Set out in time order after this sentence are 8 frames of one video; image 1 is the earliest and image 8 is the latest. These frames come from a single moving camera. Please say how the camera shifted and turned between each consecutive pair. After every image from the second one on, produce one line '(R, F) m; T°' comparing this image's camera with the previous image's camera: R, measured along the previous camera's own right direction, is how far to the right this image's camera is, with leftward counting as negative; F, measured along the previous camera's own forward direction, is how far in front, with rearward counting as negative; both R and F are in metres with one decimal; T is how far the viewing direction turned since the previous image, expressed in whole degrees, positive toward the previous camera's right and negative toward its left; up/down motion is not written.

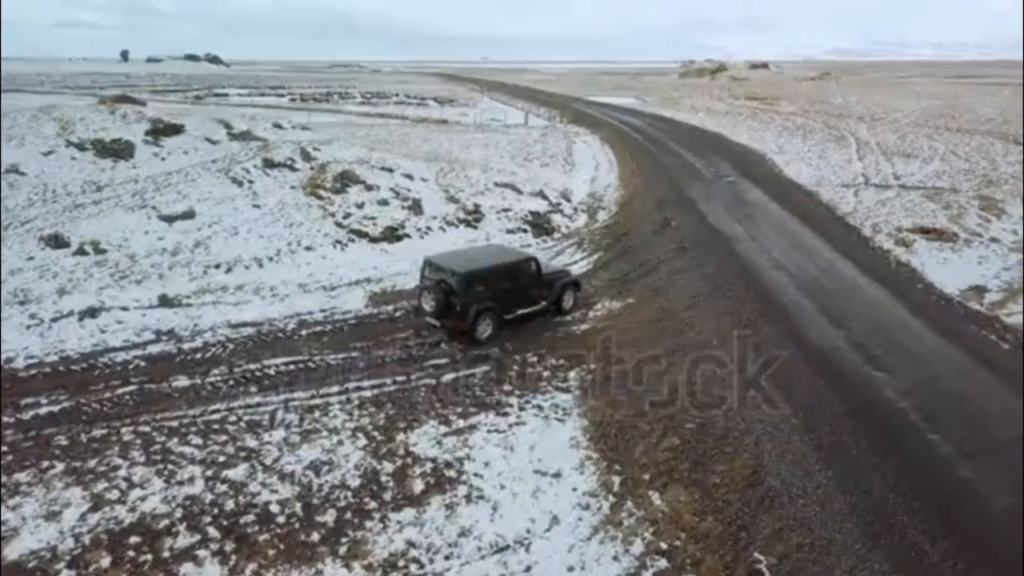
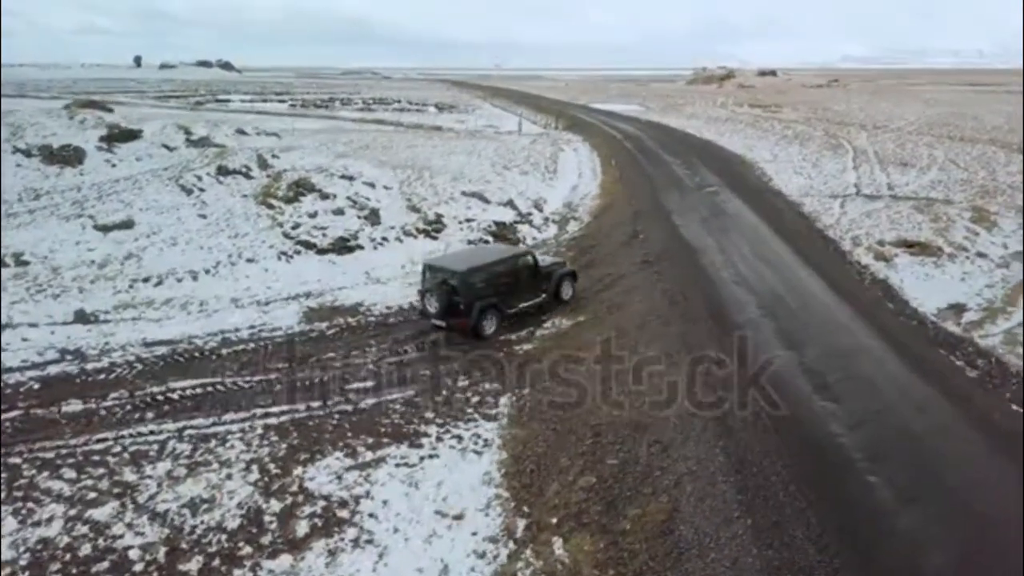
(+1.2, +0.8) m; -1°
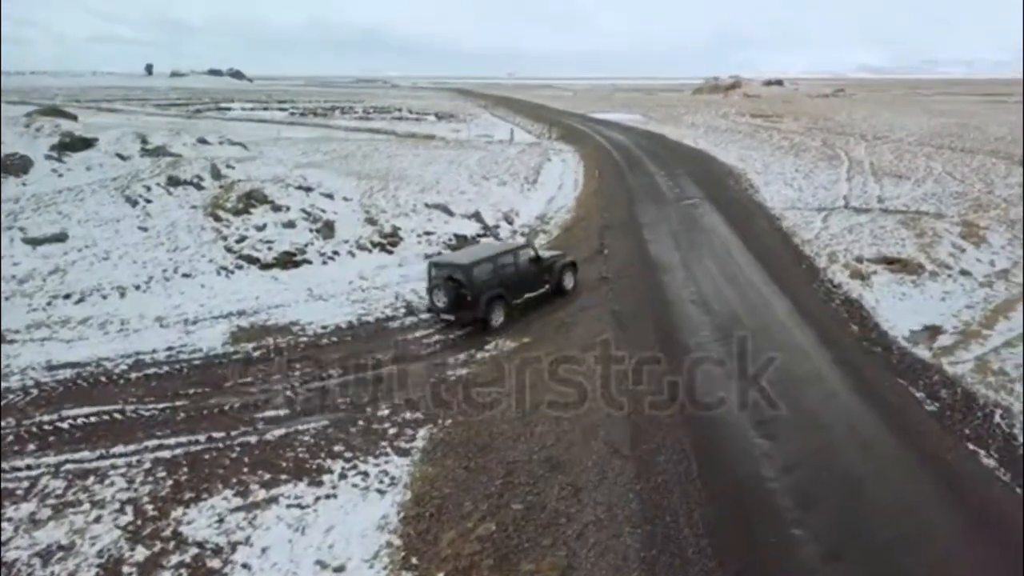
(+1.2, +0.8) m; -1°
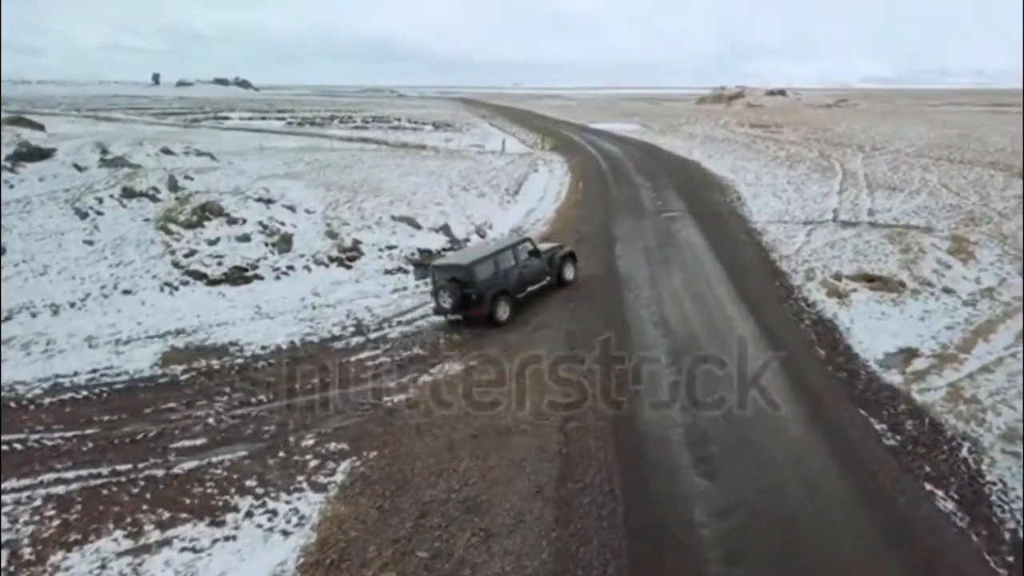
(+1.0, +0.7) m; 0°
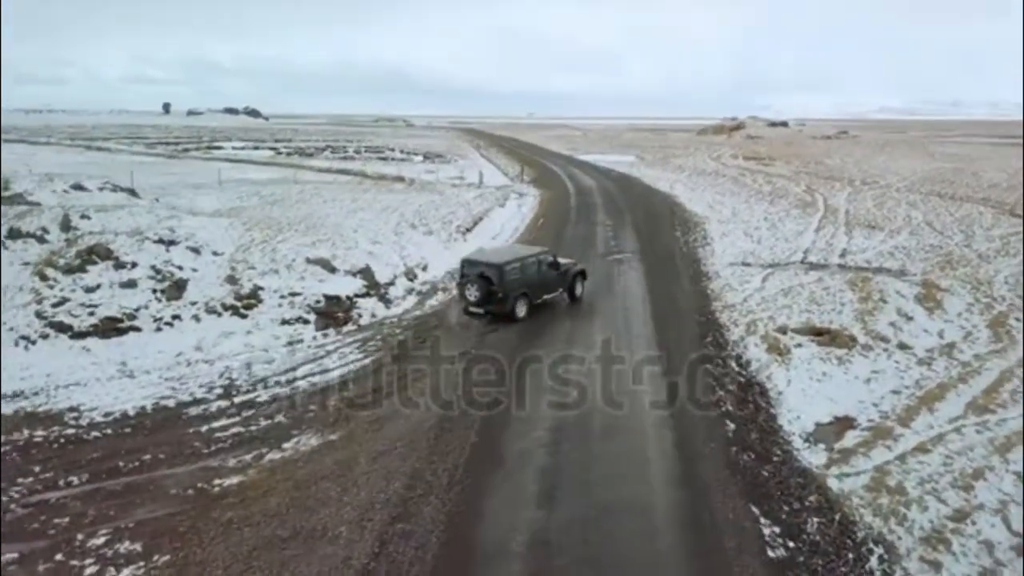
(+2.0, +1.5) m; -1°
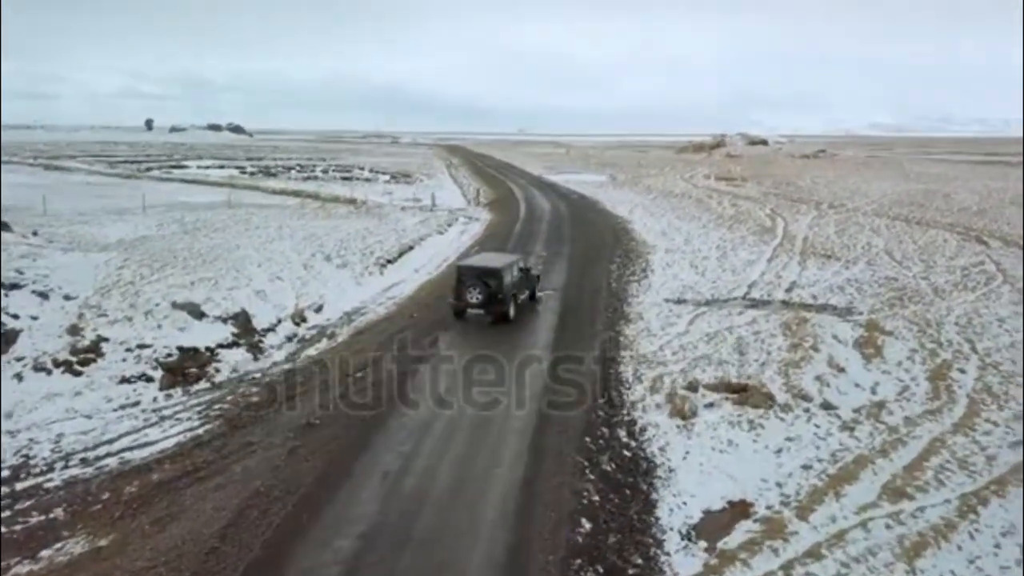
(+2.1, +1.9) m; +1°
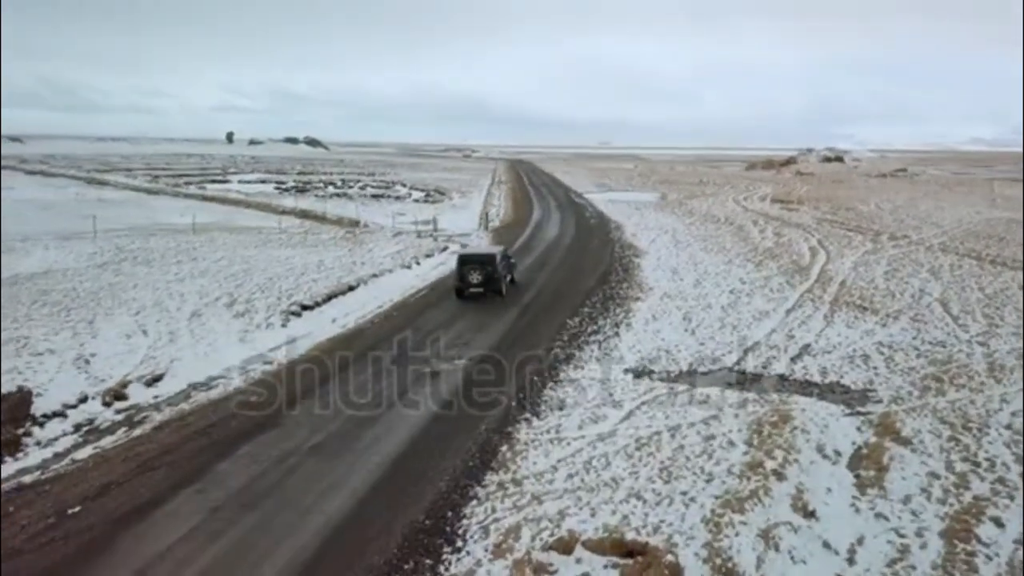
(+3.6, +4.8) m; -6°
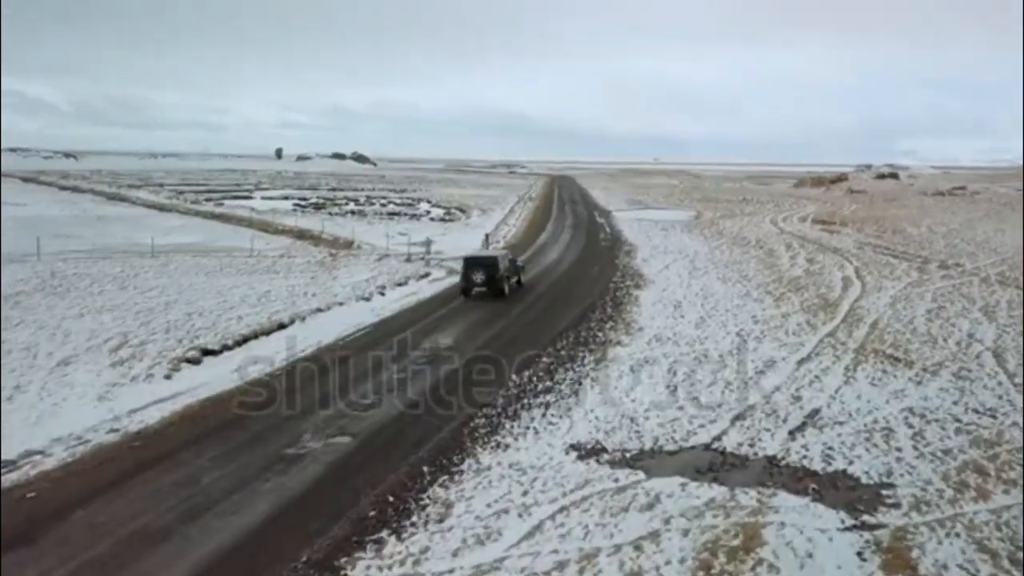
(+2.4, +3.8) m; -4°
